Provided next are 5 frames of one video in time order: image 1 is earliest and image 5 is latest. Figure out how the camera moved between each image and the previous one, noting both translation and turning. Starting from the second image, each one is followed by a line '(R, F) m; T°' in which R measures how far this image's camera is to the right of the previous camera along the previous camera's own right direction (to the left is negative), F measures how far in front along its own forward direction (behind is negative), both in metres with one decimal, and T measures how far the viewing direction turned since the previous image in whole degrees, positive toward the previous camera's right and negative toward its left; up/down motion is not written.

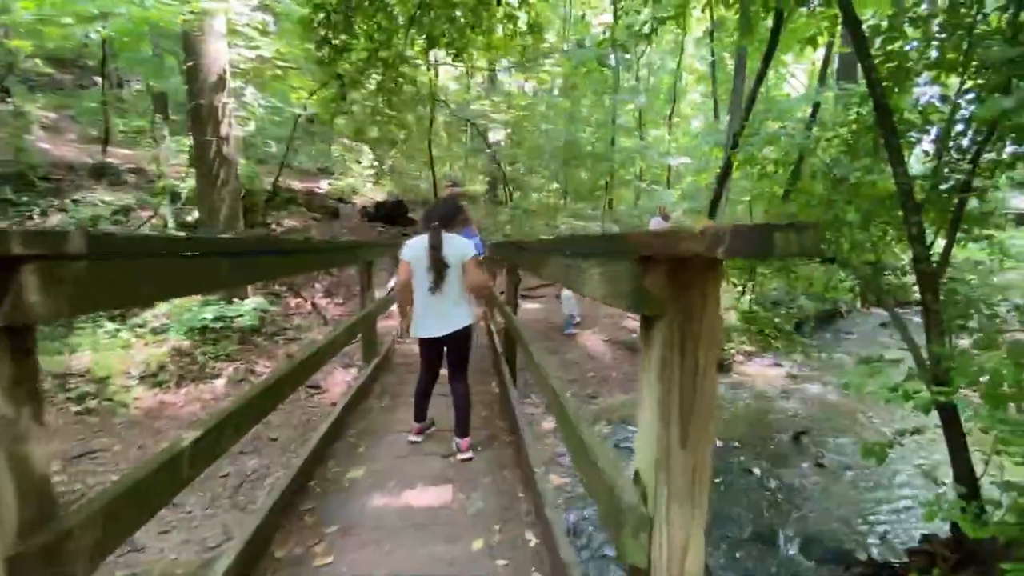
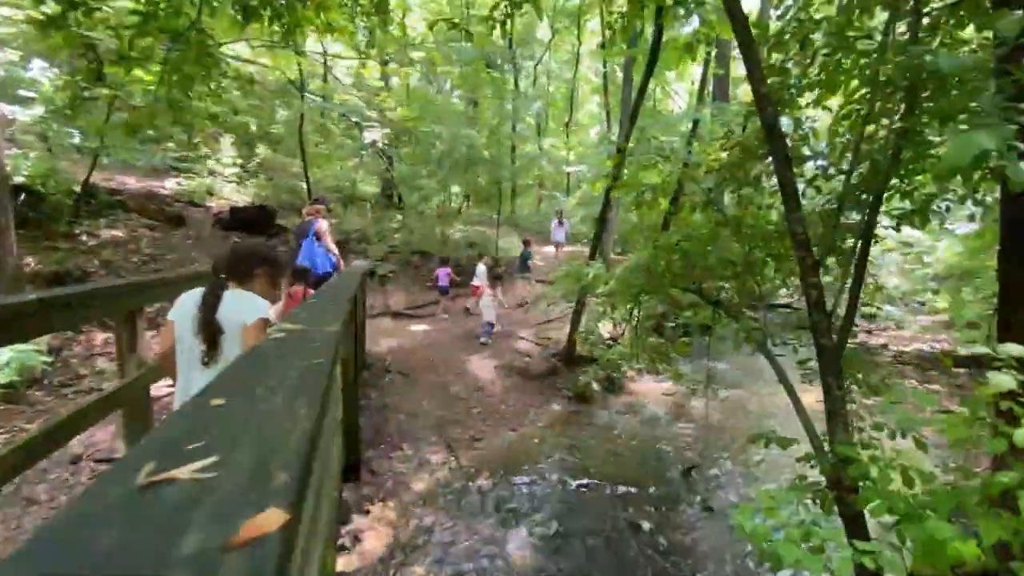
(+0.4, +1.0) m; +8°
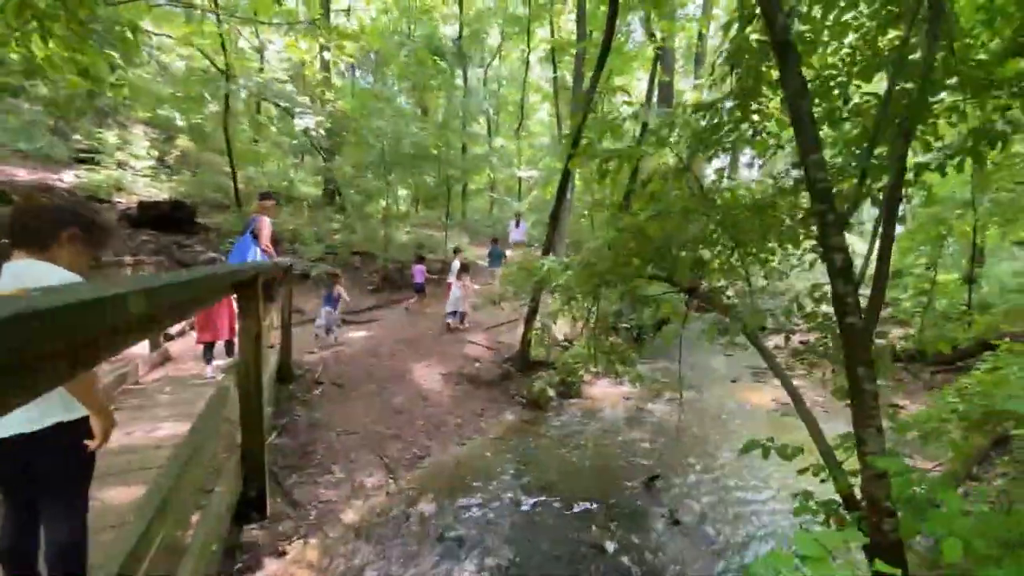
(+0.1, +0.6) m; +4°
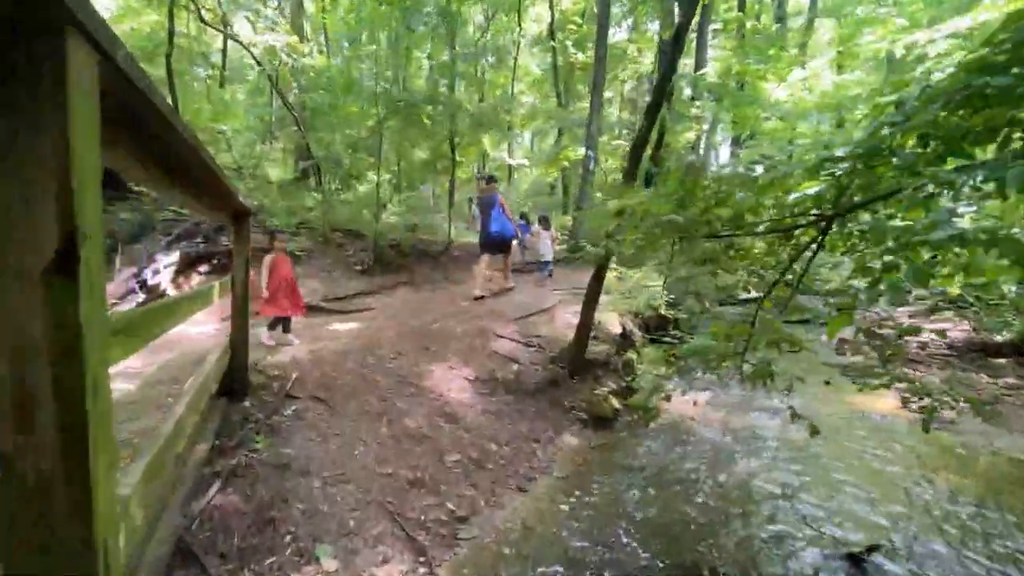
(-0.7, +2.3) m; +2°
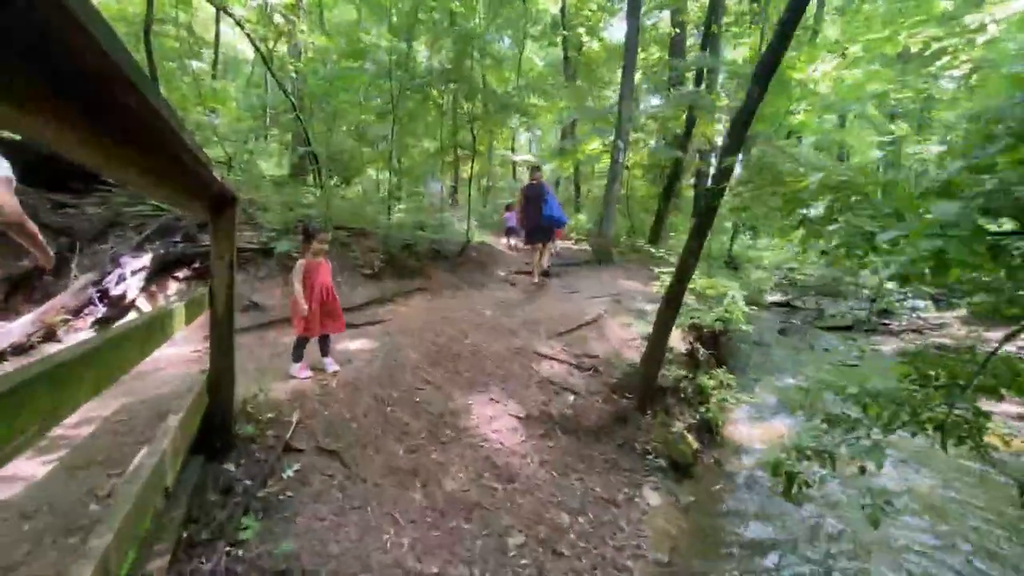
(-0.5, +1.2) m; 0°
